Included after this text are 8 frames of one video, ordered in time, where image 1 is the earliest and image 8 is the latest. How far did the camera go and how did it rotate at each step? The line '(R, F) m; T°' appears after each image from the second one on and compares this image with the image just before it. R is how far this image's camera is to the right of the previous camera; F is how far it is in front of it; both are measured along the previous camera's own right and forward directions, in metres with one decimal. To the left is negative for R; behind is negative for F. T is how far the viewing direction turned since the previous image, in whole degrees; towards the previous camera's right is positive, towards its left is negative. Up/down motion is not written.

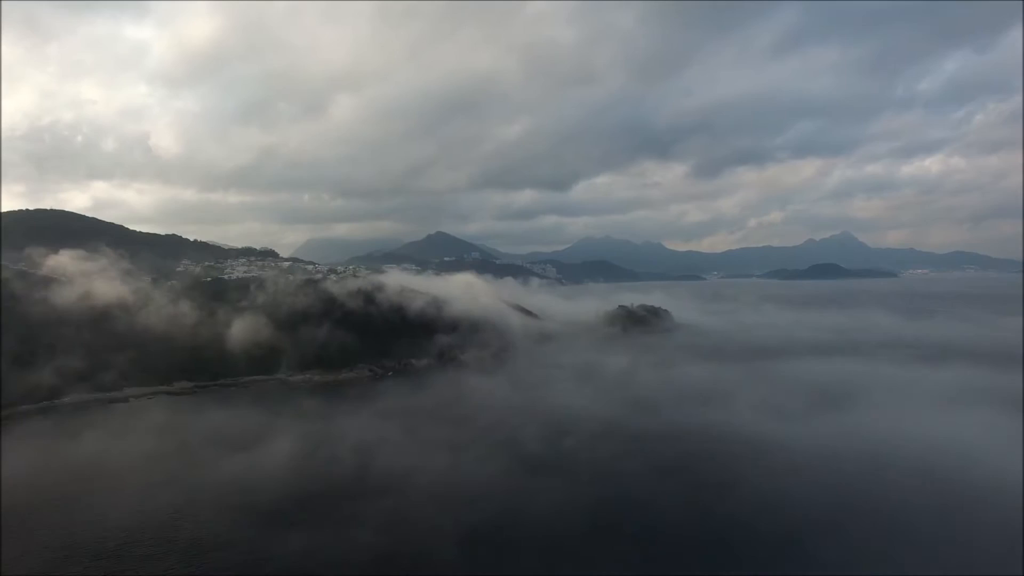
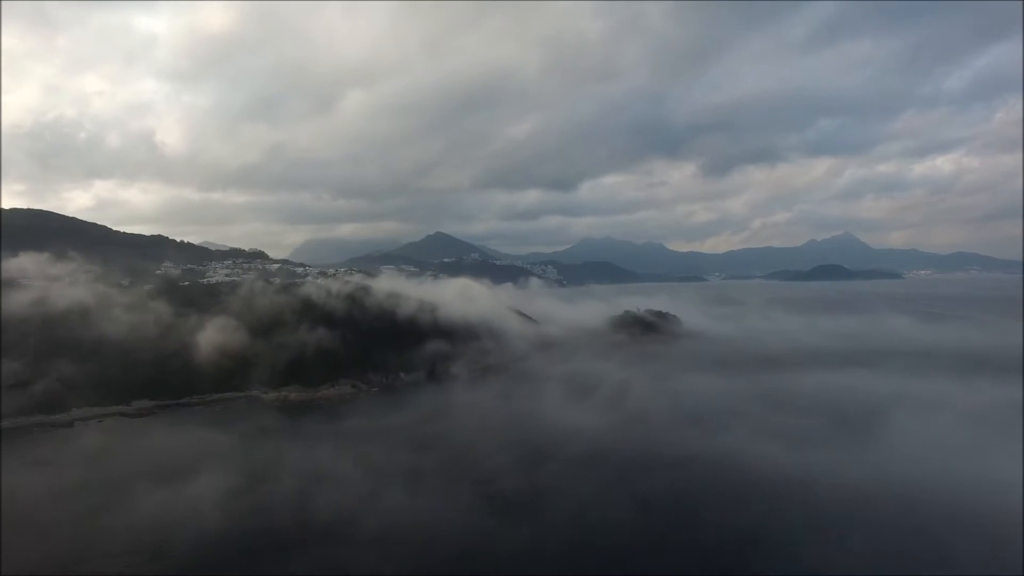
(+0.4, +1.0) m; 0°
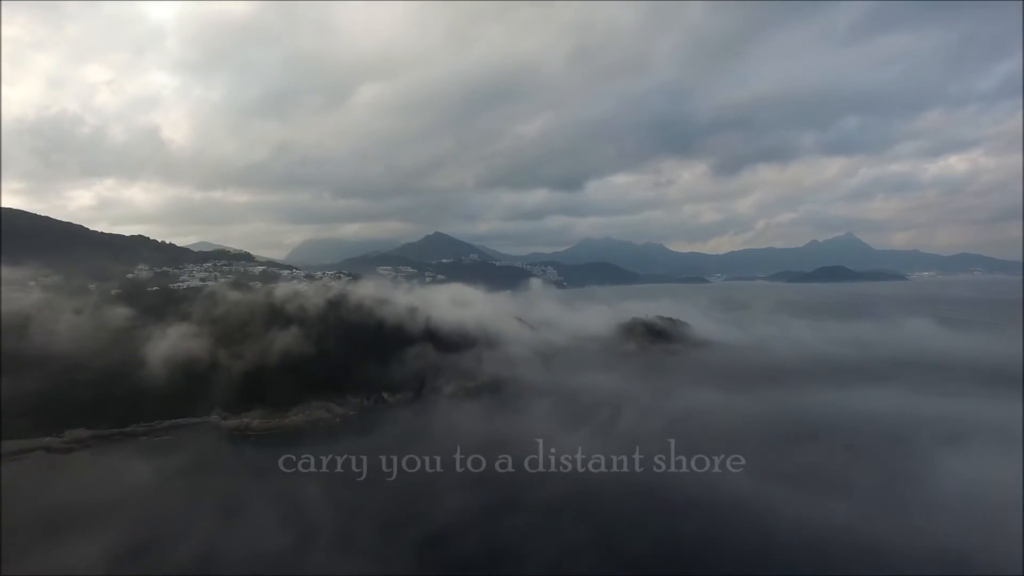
(+0.5, +1.2) m; 0°
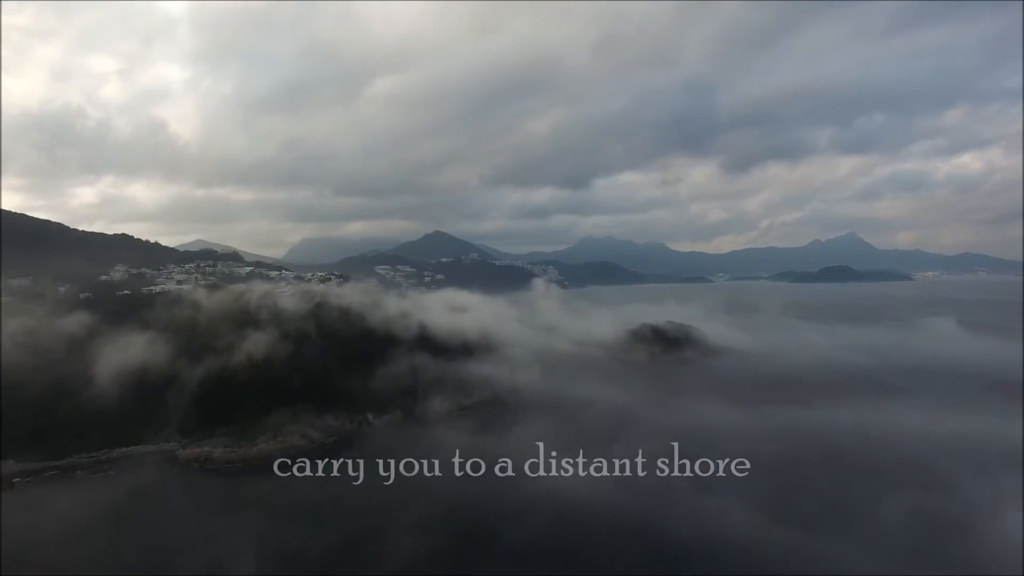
(+0.2, +1.1) m; 0°
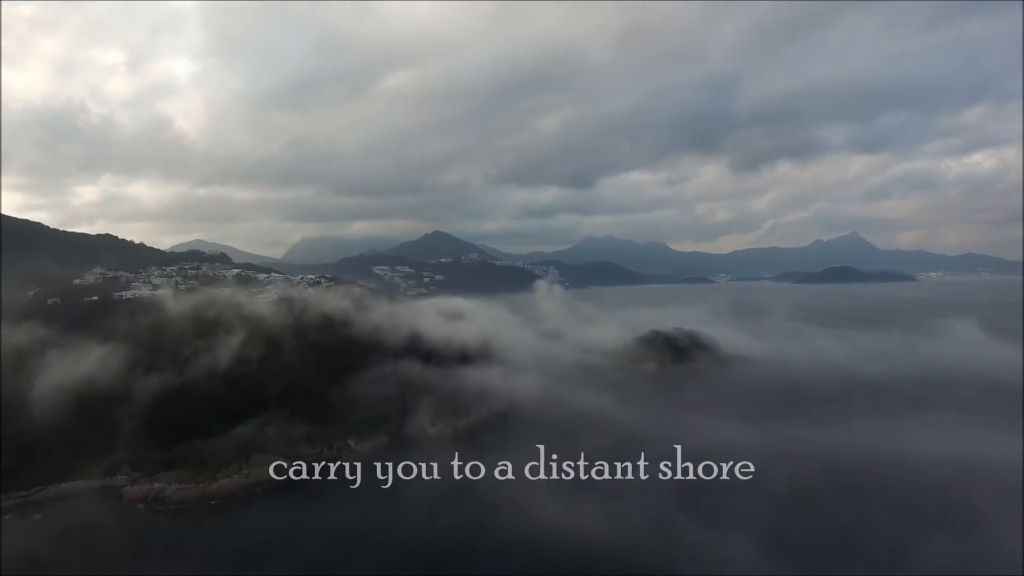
(+0.3, +1.0) m; 0°
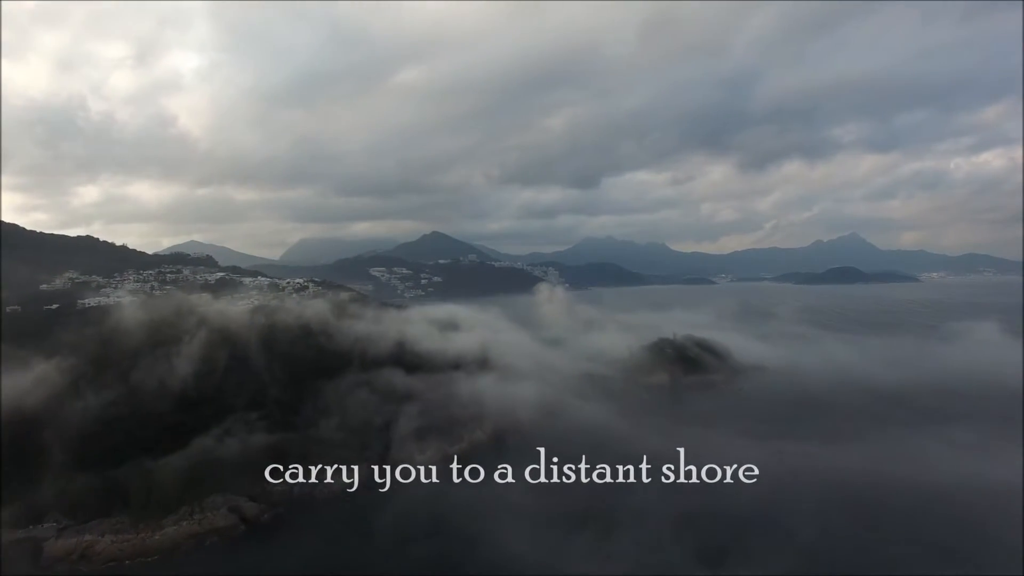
(+0.4, +0.9) m; 0°
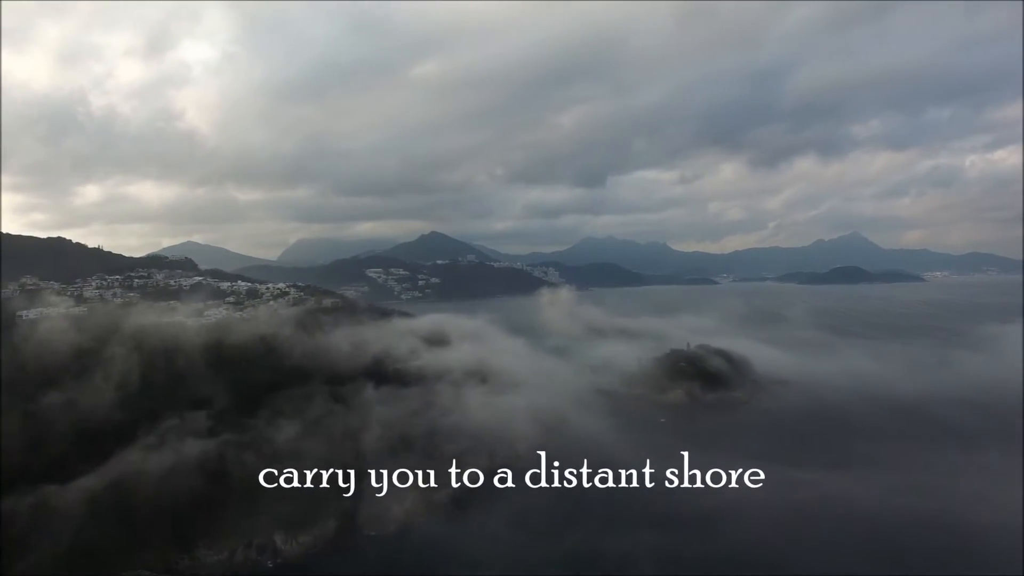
(+0.4, +1.3) m; 0°
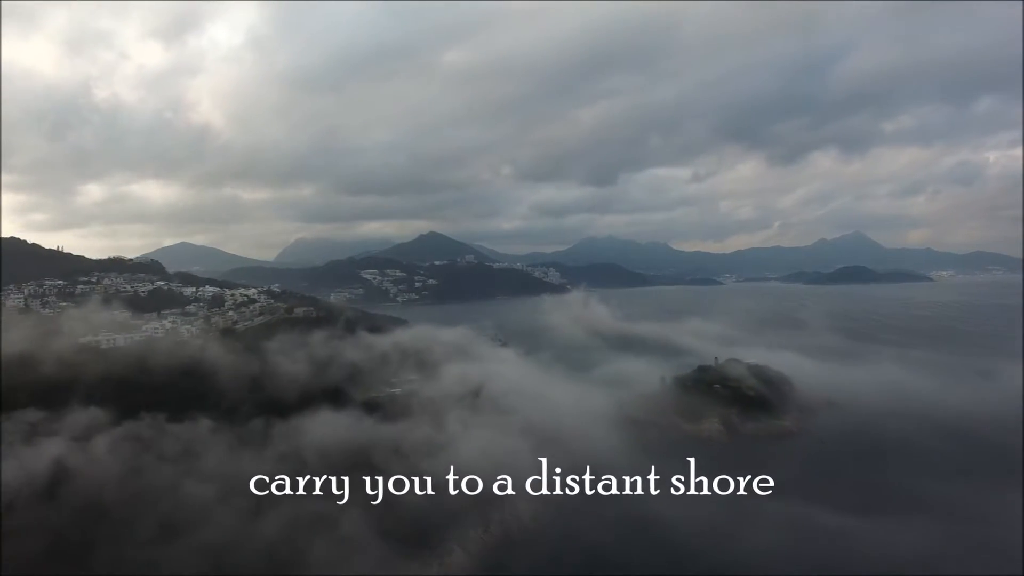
(+0.5, +1.9) m; 0°
